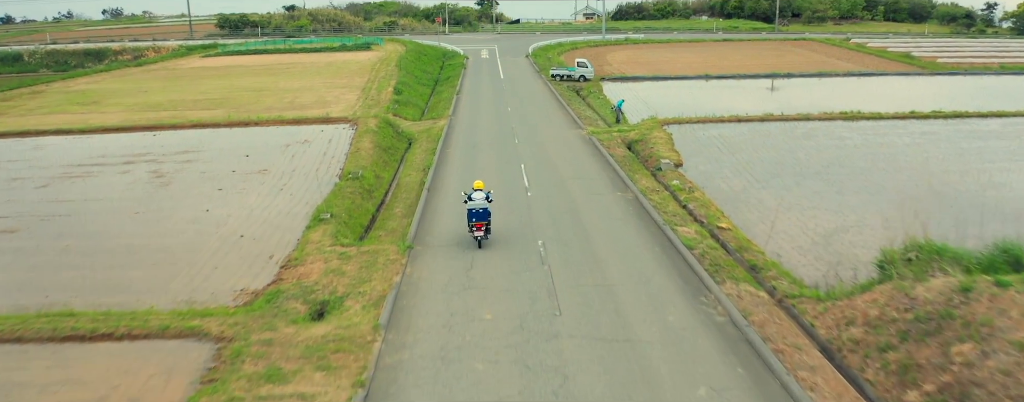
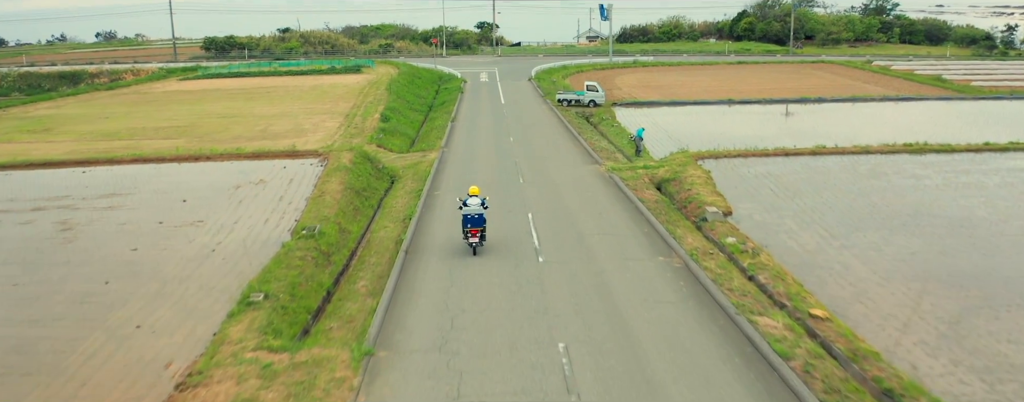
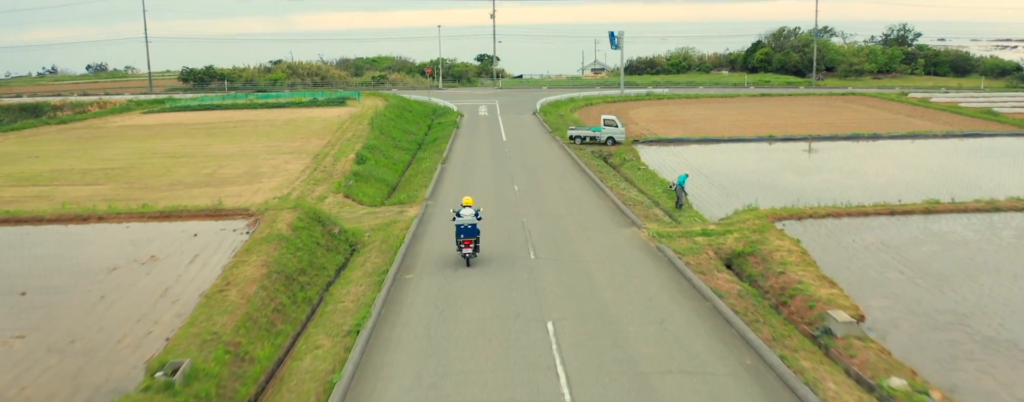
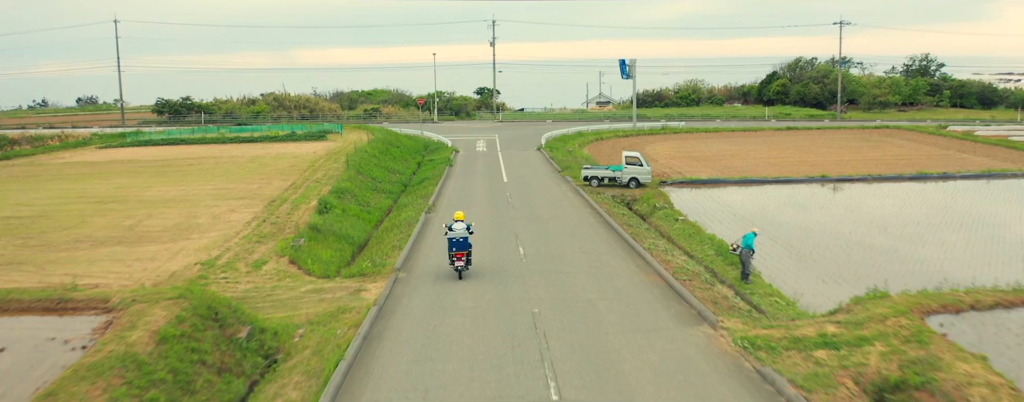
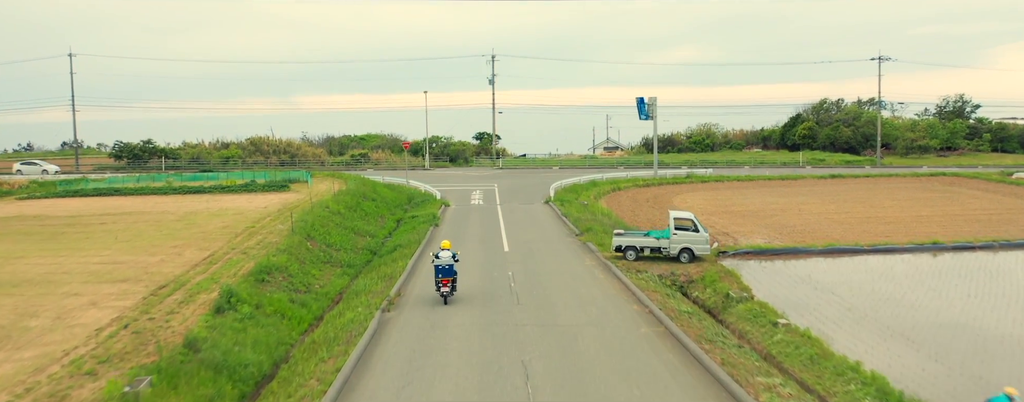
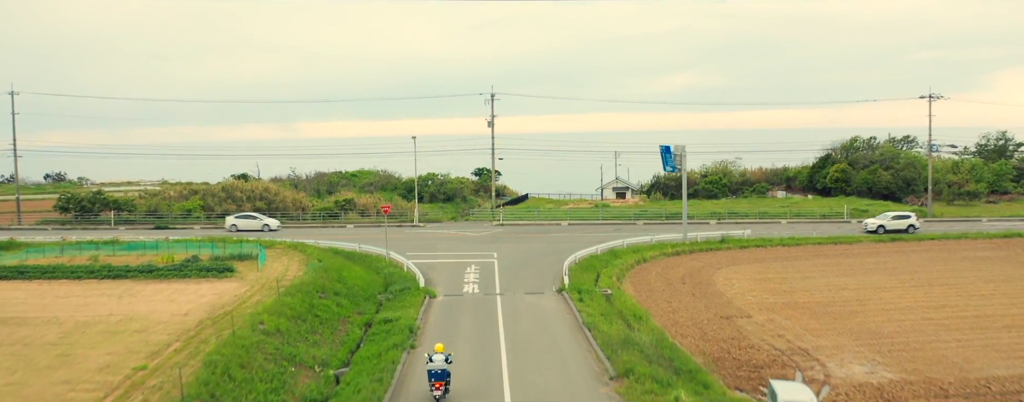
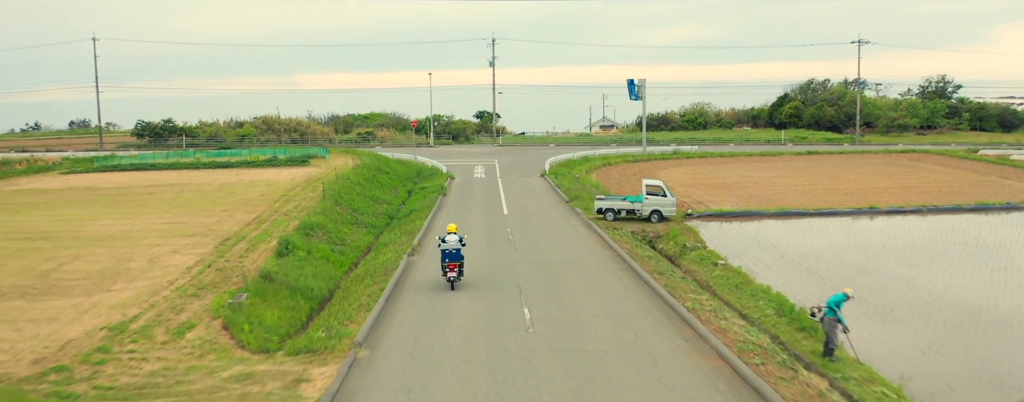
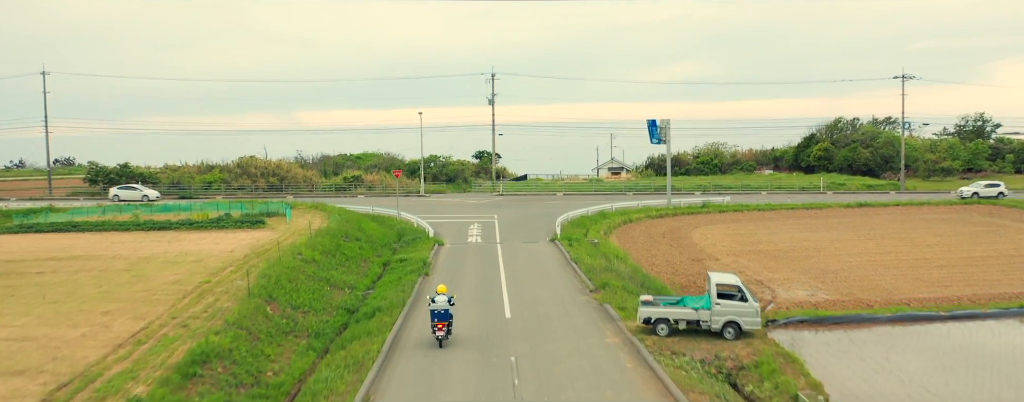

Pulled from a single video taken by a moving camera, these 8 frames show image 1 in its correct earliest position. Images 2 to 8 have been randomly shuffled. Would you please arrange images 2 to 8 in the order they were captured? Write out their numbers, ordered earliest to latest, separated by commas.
2, 3, 4, 7, 5, 8, 6
